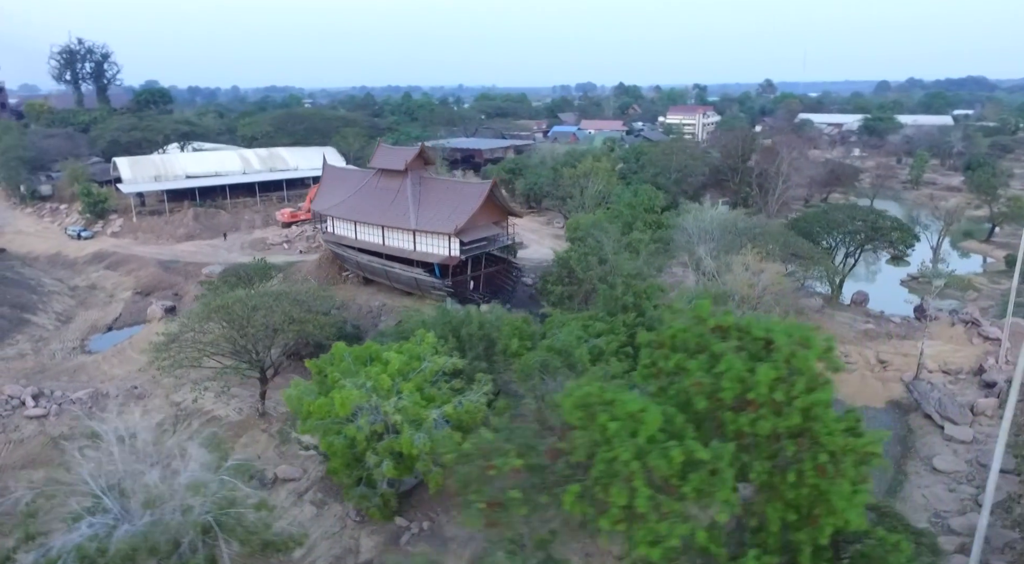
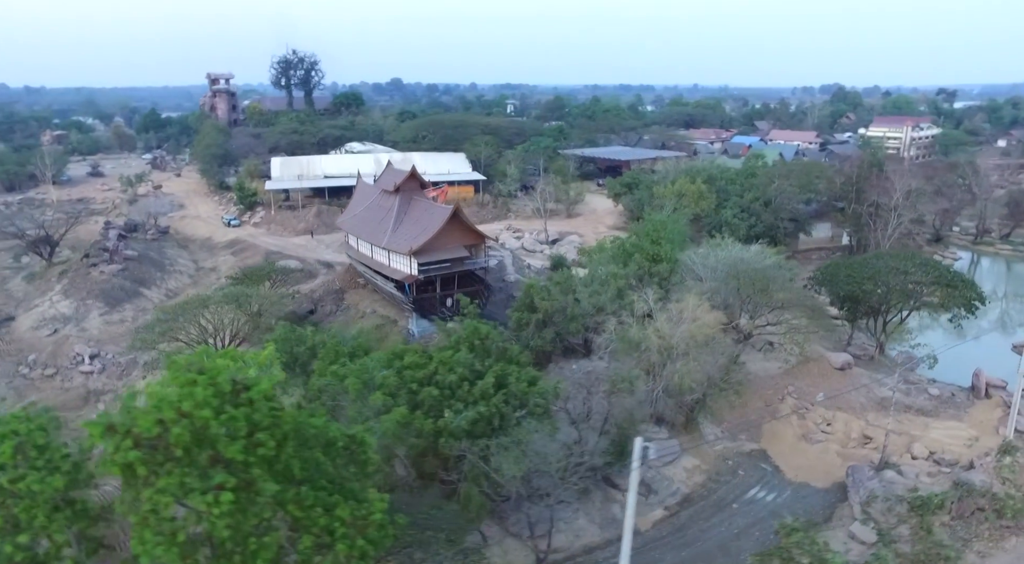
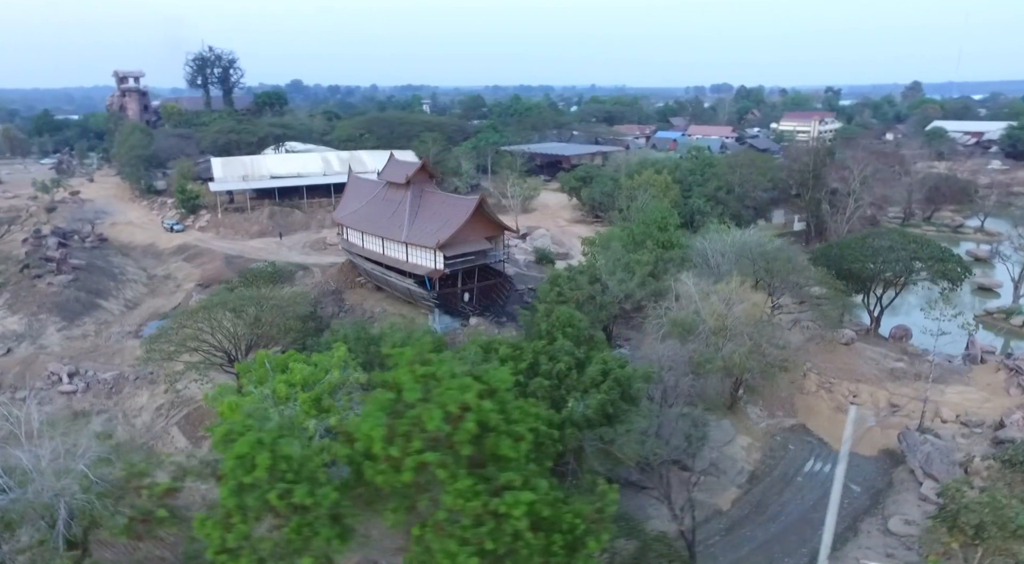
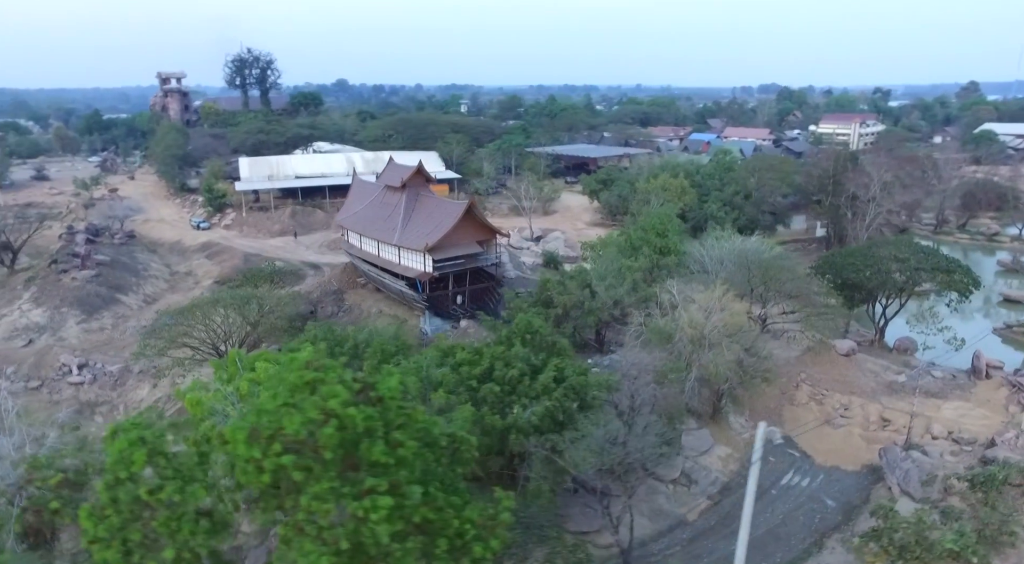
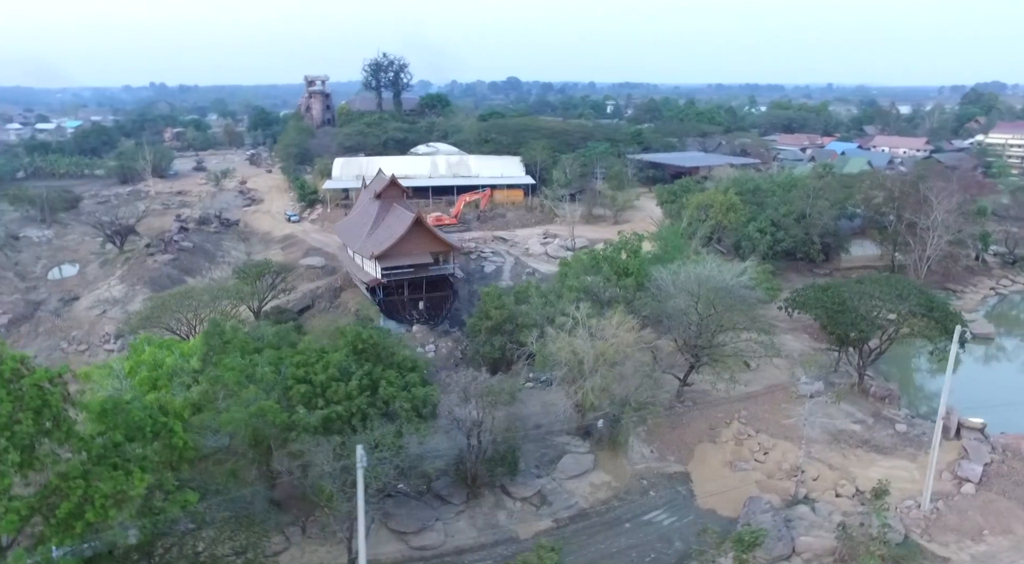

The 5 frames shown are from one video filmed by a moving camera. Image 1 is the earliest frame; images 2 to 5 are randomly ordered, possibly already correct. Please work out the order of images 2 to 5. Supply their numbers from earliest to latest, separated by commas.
3, 4, 2, 5
